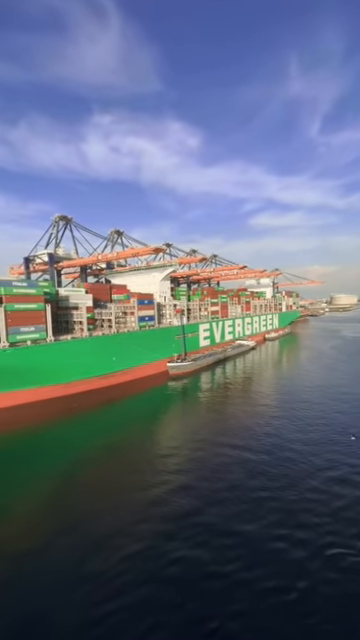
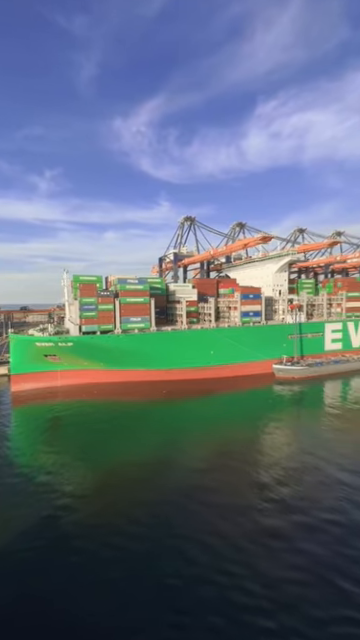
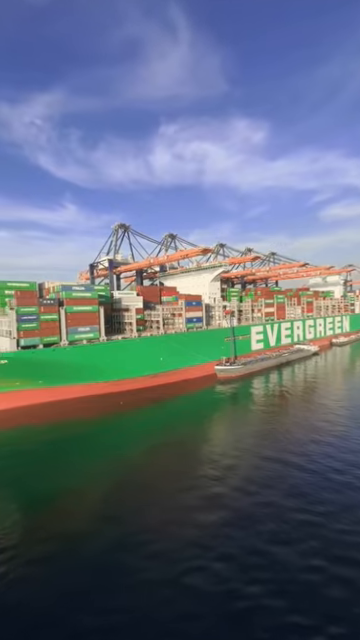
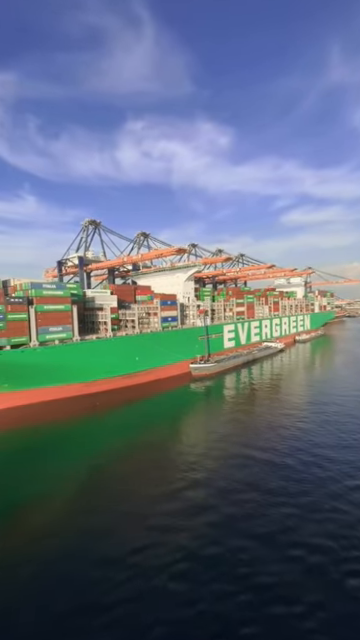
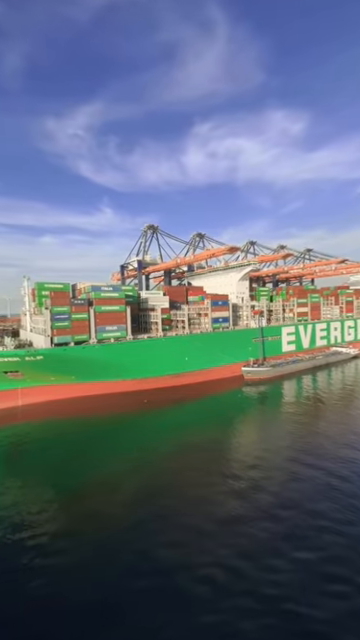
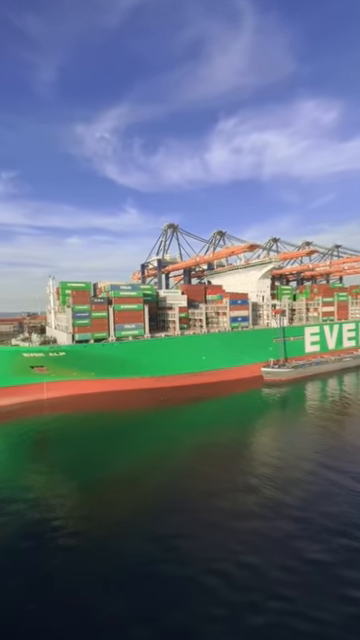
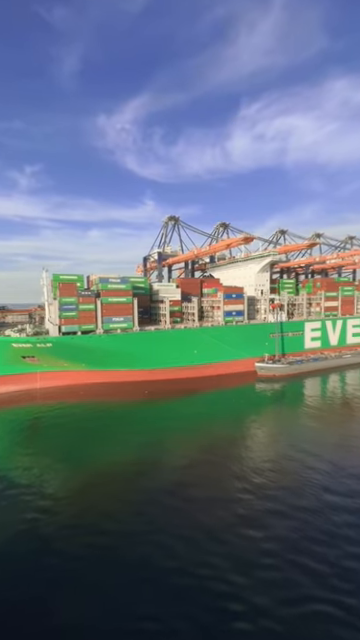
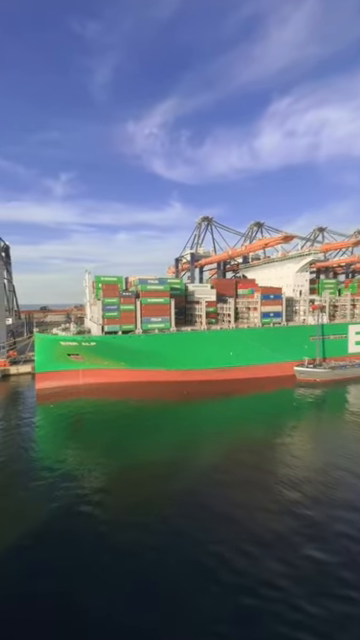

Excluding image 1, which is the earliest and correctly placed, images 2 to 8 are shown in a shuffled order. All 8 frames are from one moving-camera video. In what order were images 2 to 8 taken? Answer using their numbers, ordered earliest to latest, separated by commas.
4, 3, 5, 6, 8, 2, 7
